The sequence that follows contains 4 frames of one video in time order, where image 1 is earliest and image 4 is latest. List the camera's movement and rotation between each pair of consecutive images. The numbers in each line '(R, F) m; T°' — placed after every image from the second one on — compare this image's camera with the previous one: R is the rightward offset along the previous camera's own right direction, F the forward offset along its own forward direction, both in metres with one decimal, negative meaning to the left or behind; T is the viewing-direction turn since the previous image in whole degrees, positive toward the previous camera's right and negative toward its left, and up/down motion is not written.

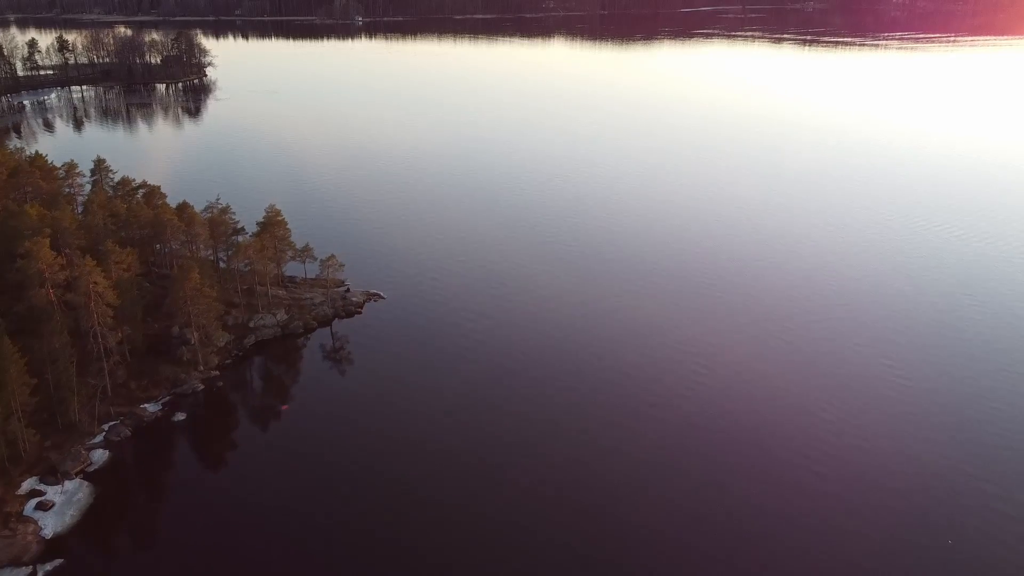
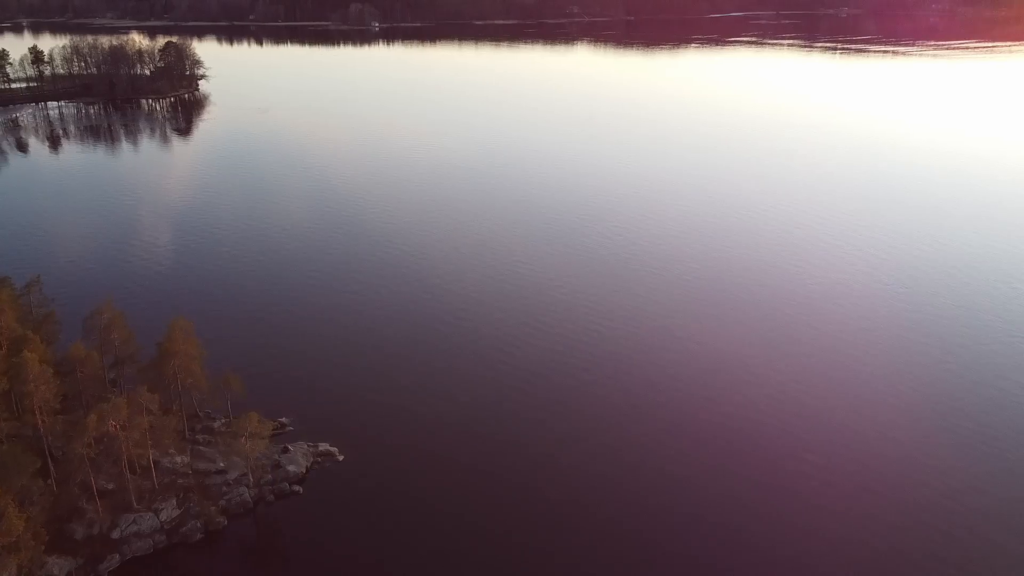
(0.0, +10.1) m; -2°
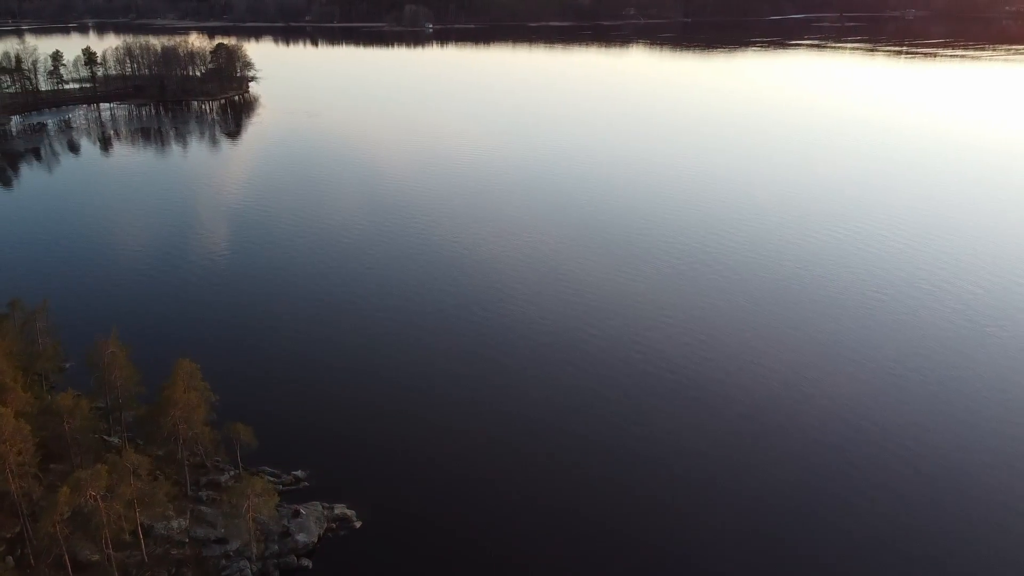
(-0.2, +3.5) m; -4°
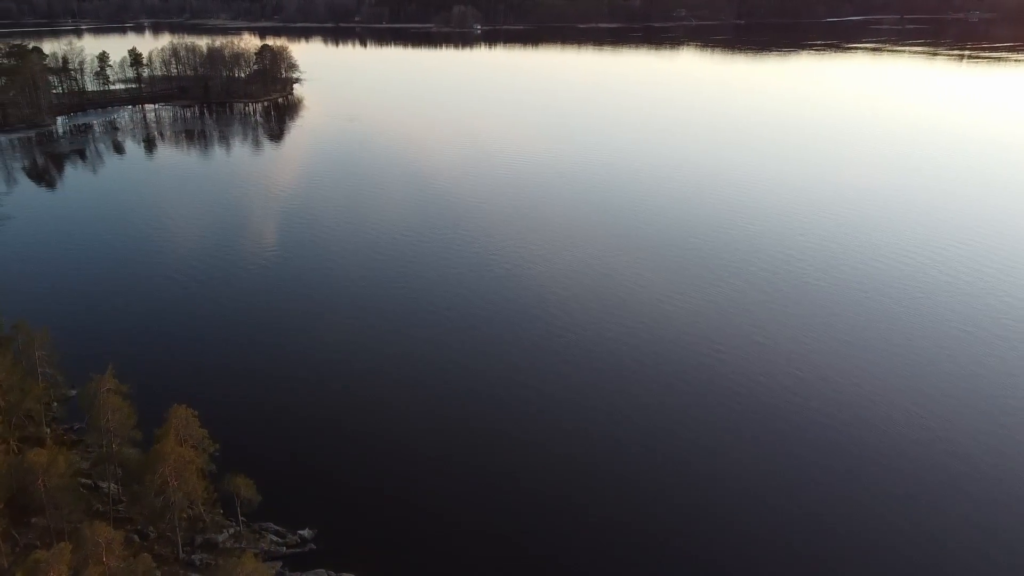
(0.0, +3.3) m; -4°
